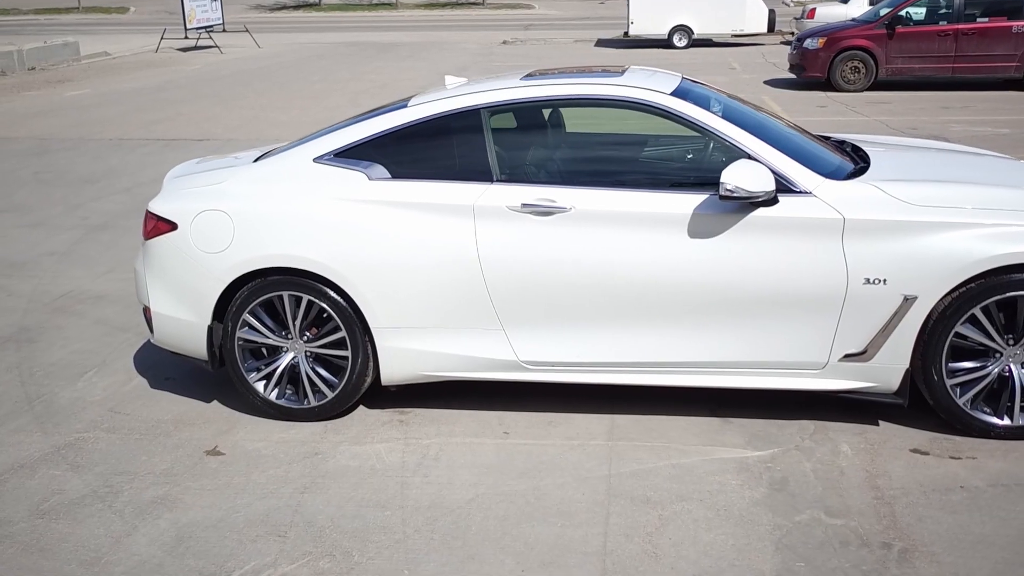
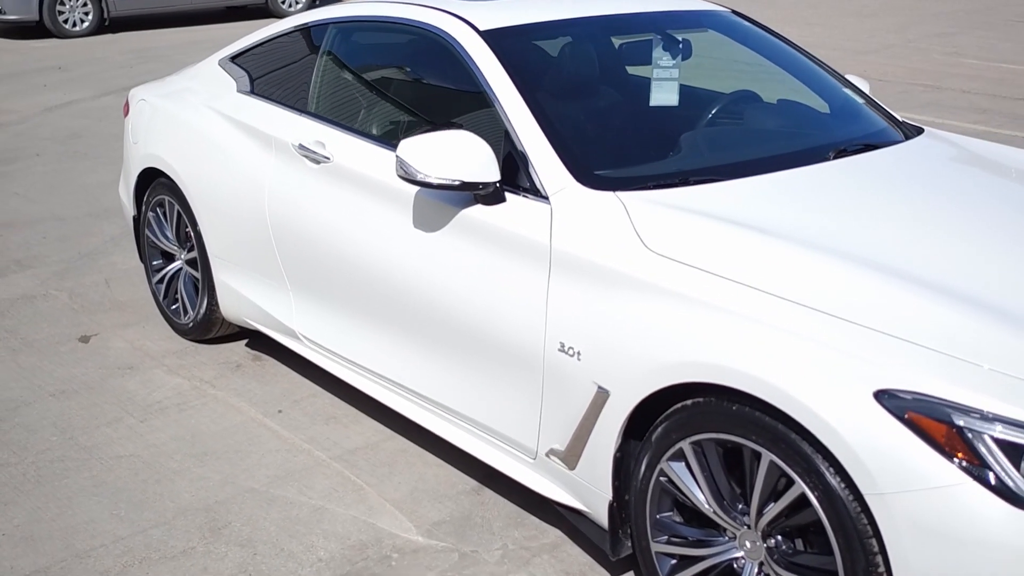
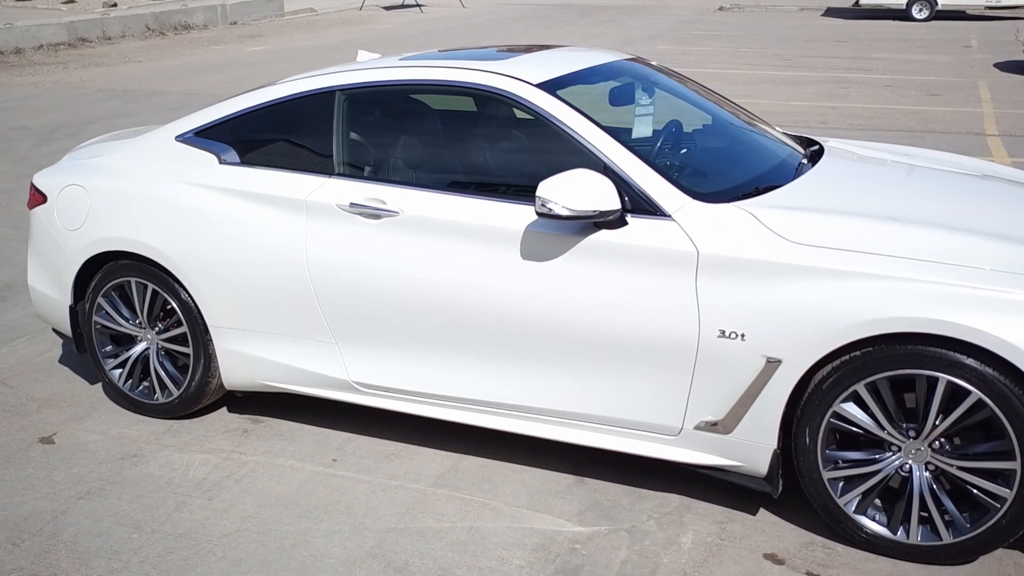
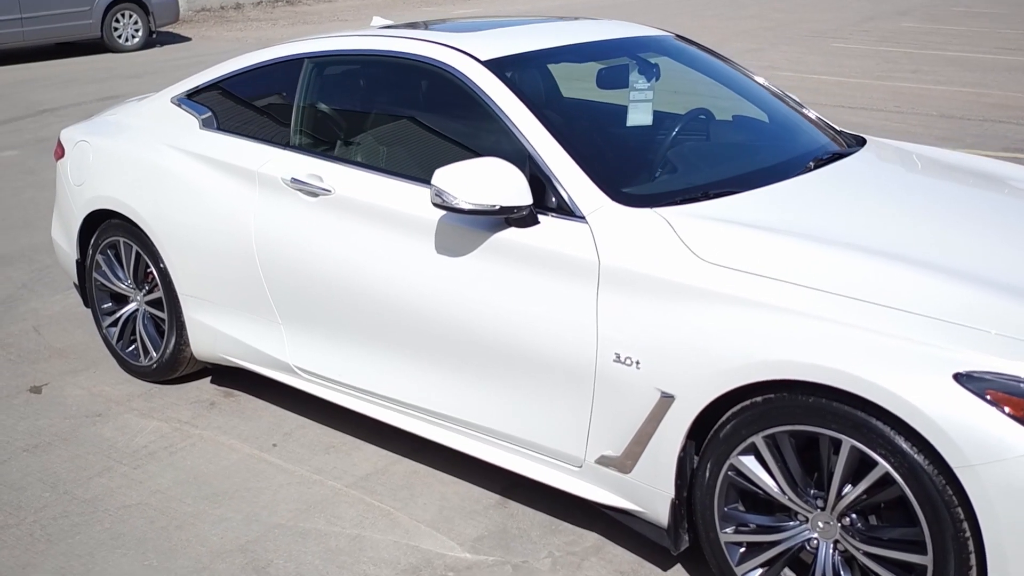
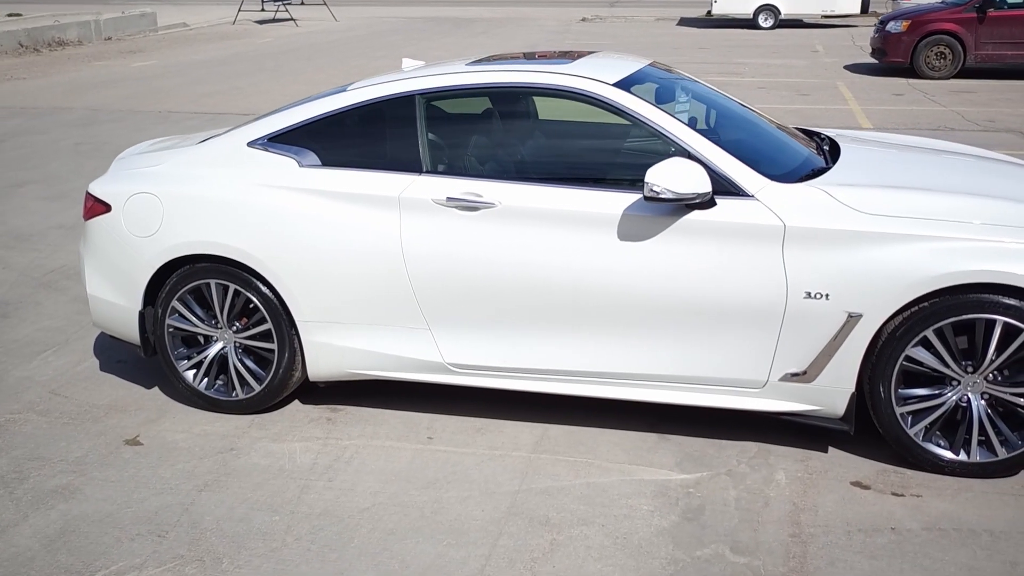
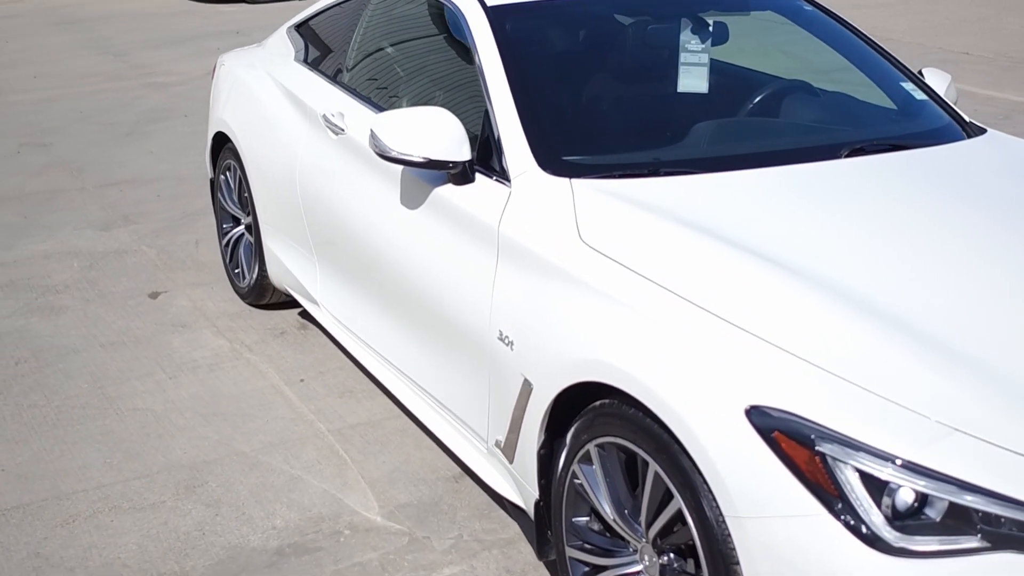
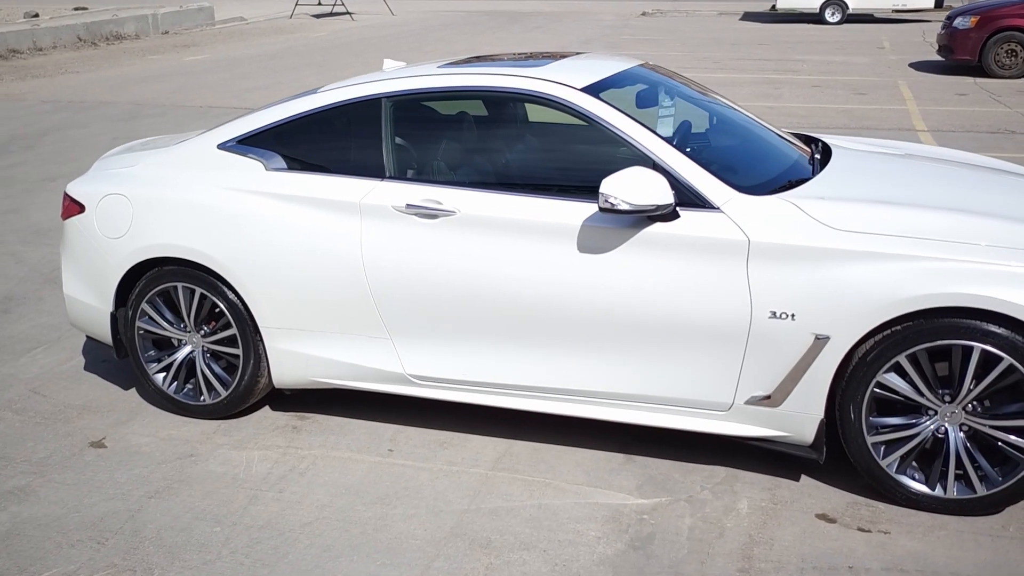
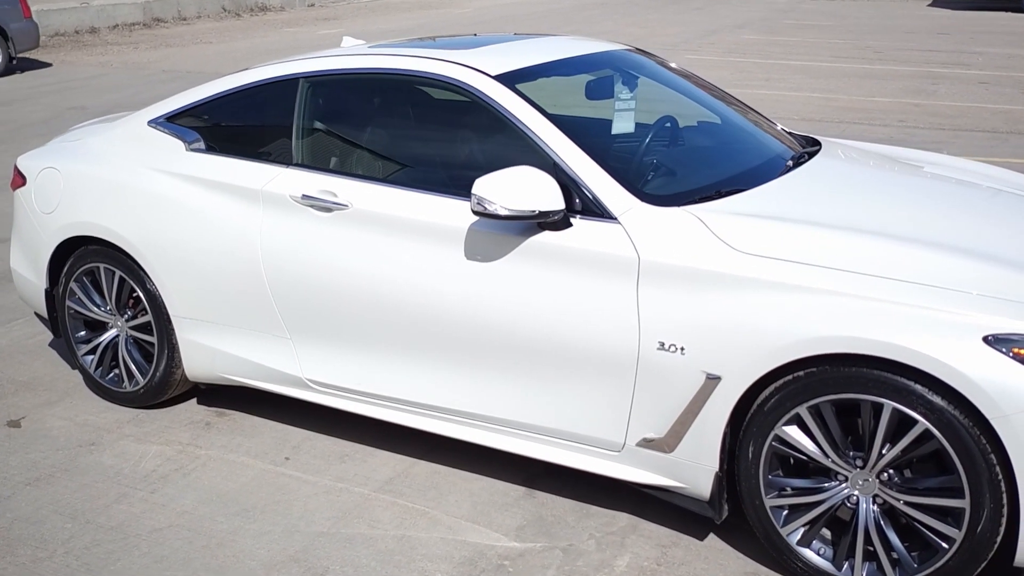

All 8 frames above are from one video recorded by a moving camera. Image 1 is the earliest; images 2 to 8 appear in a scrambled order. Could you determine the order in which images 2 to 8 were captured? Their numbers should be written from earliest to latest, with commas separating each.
5, 7, 3, 8, 4, 2, 6
